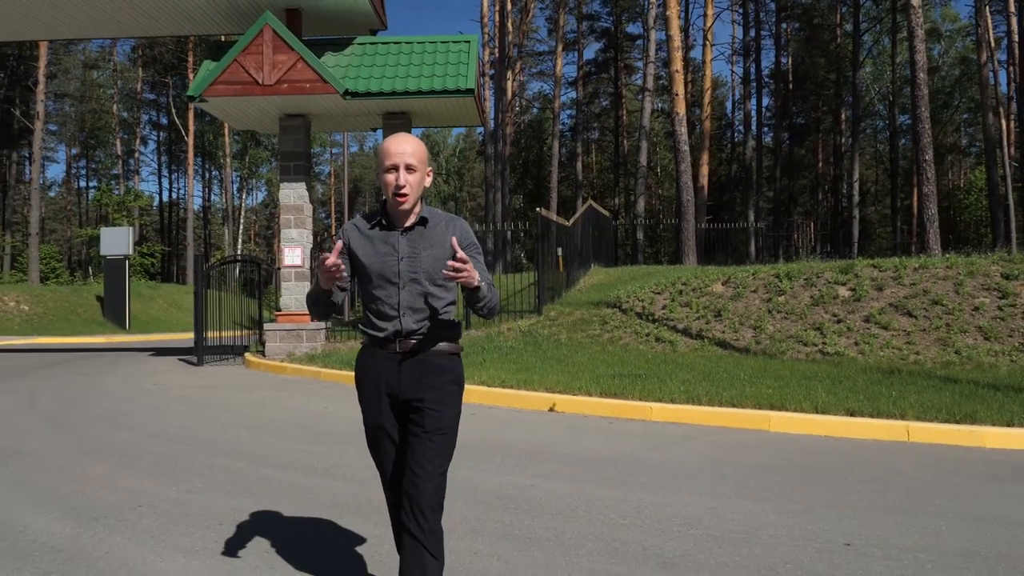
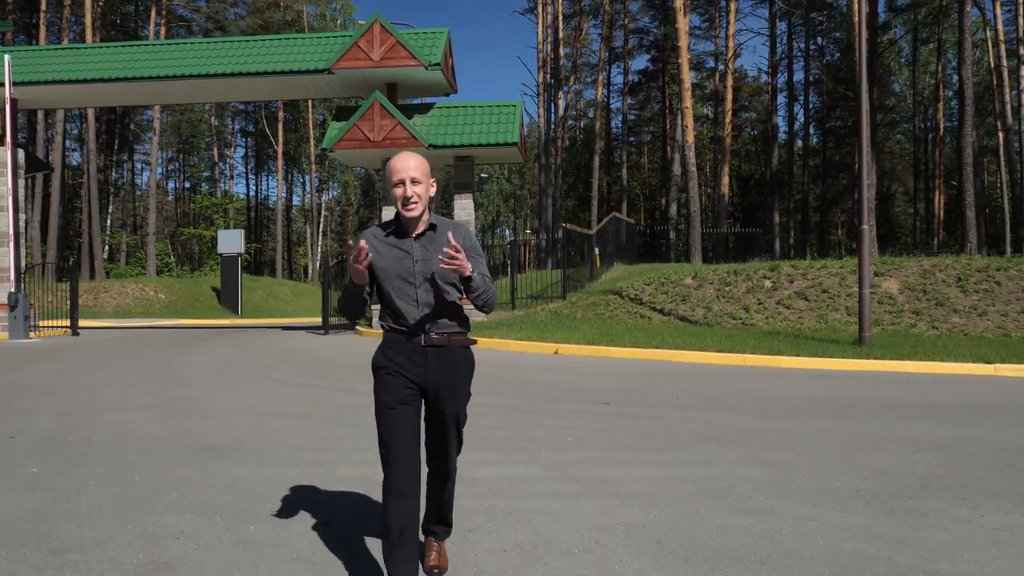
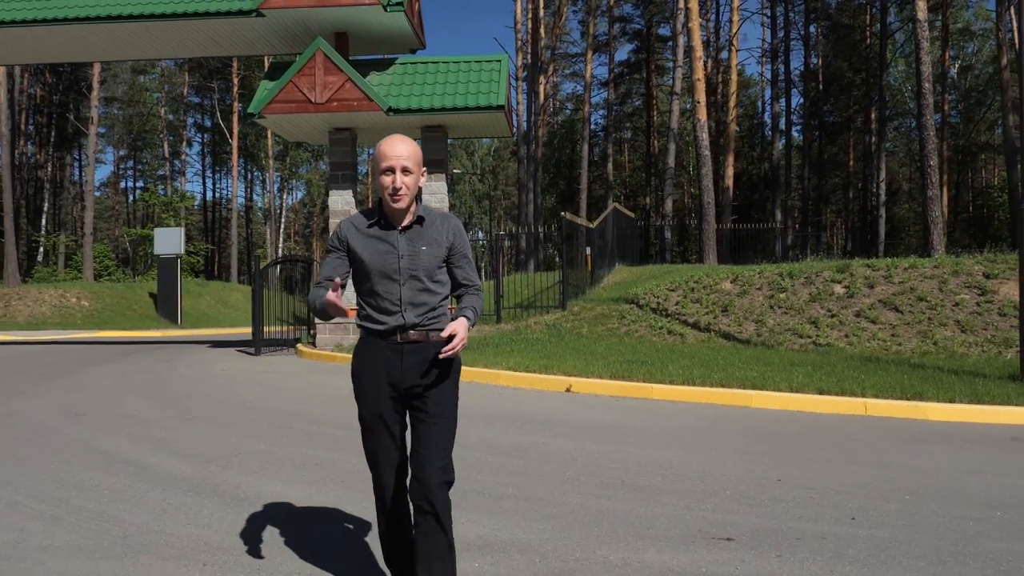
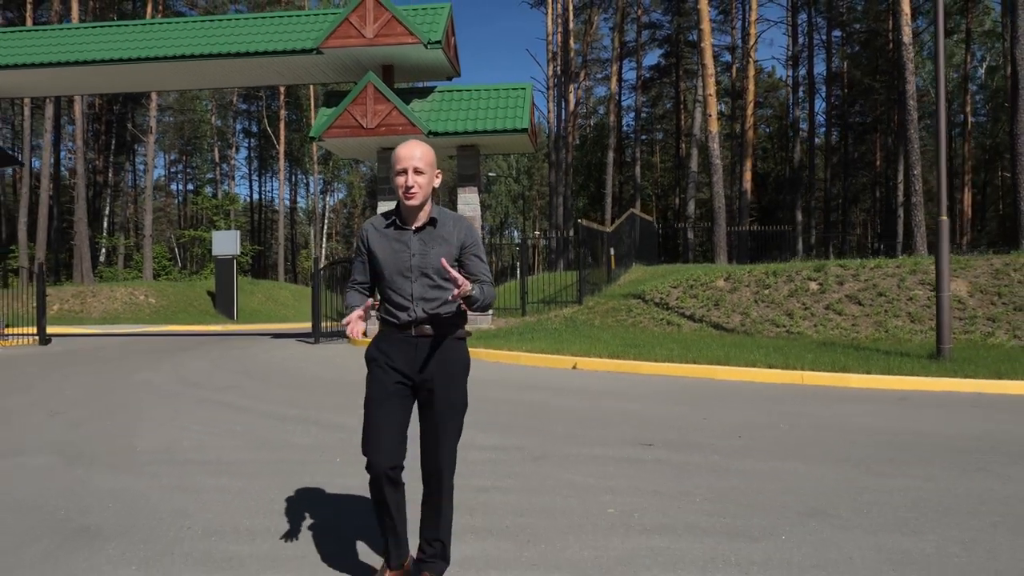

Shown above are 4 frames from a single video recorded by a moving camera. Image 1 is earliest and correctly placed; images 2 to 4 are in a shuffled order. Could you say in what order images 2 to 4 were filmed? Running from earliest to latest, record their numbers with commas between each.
3, 4, 2
